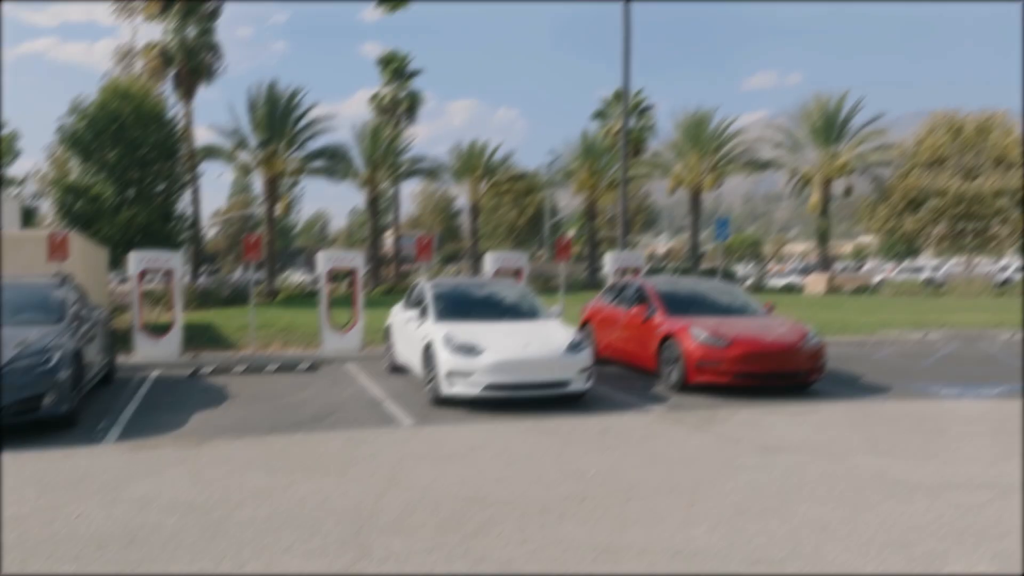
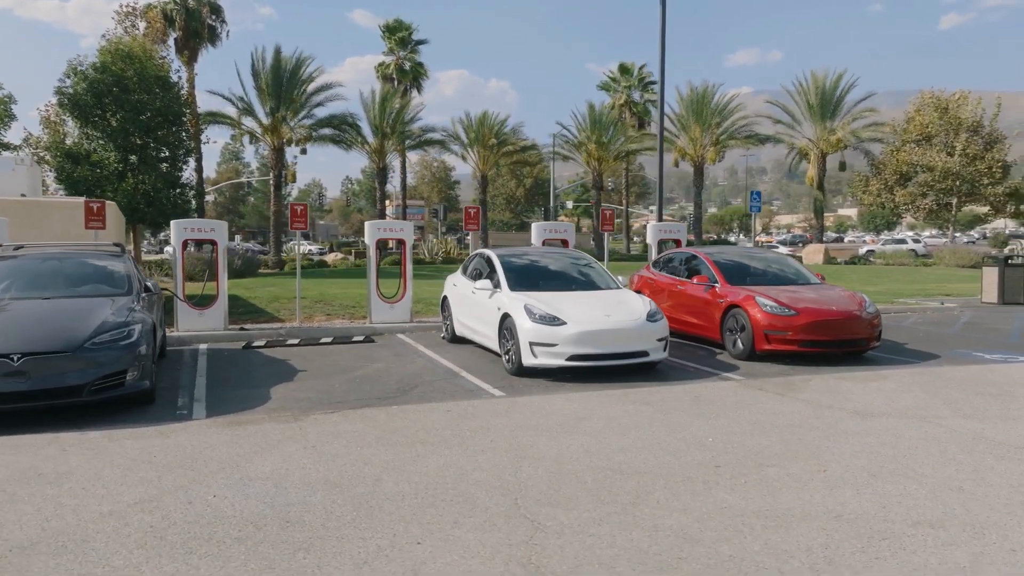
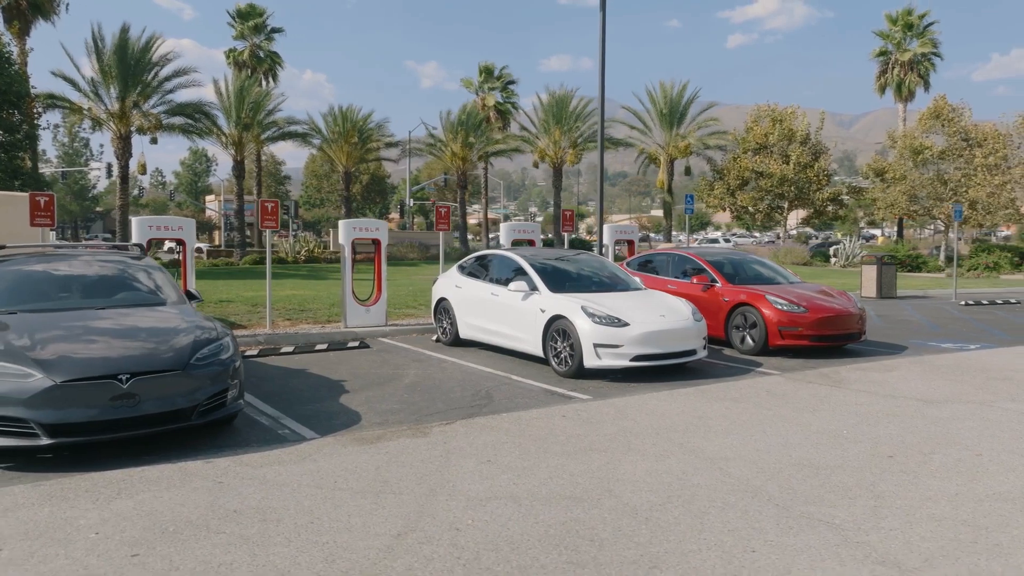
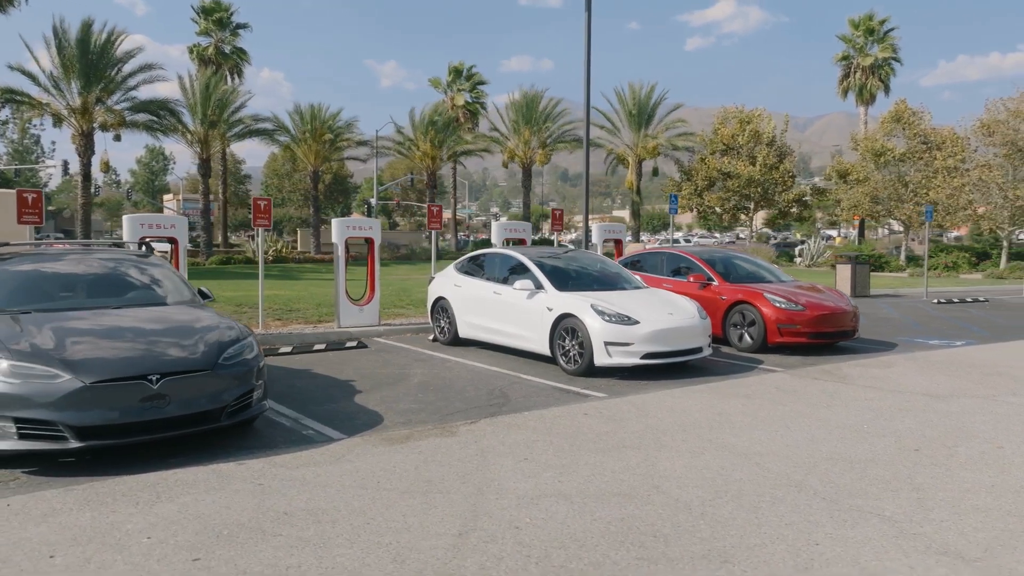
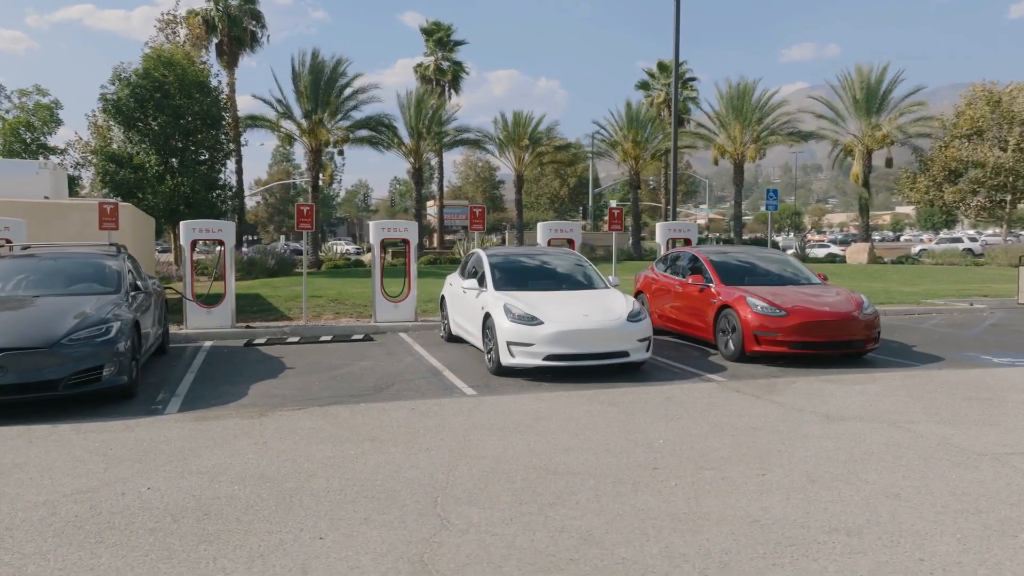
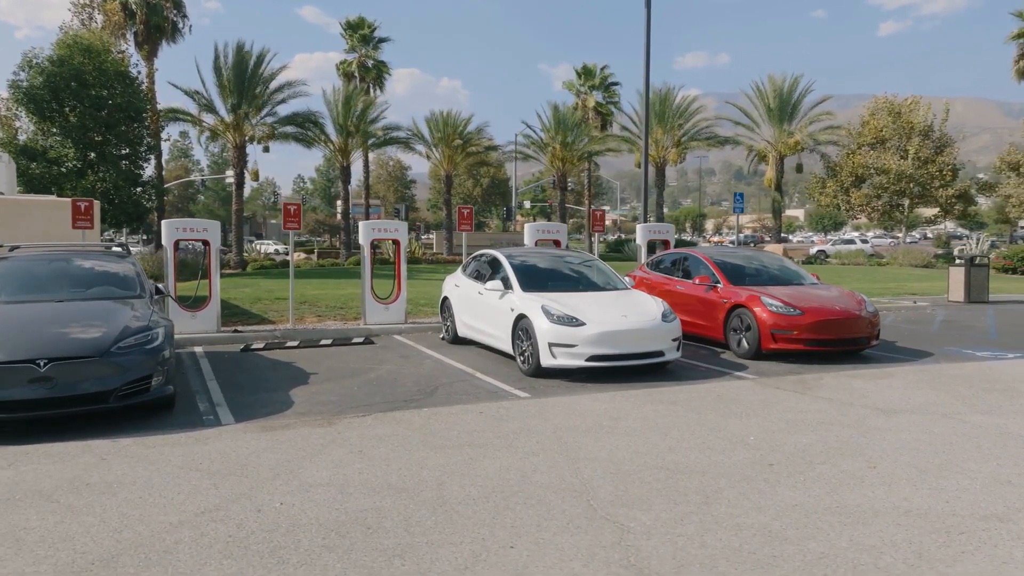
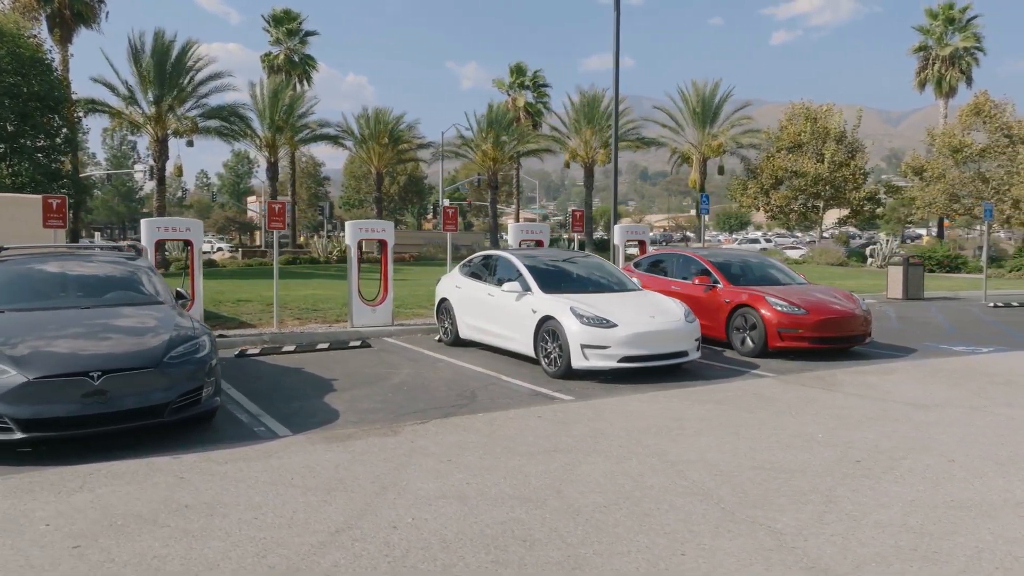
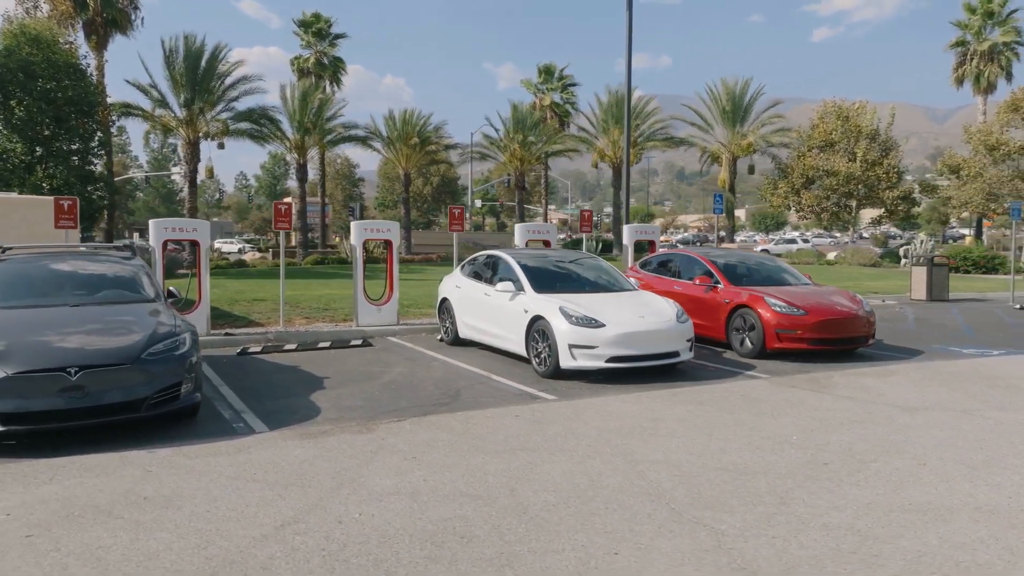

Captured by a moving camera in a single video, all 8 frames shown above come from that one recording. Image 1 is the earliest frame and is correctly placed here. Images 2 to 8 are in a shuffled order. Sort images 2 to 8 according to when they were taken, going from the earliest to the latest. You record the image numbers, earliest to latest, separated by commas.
5, 2, 6, 8, 7, 3, 4
